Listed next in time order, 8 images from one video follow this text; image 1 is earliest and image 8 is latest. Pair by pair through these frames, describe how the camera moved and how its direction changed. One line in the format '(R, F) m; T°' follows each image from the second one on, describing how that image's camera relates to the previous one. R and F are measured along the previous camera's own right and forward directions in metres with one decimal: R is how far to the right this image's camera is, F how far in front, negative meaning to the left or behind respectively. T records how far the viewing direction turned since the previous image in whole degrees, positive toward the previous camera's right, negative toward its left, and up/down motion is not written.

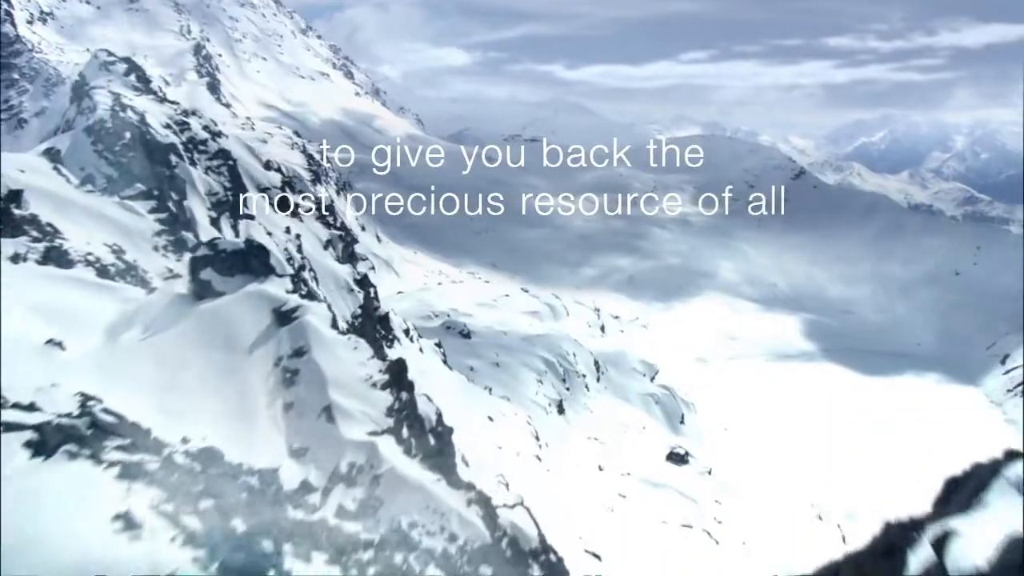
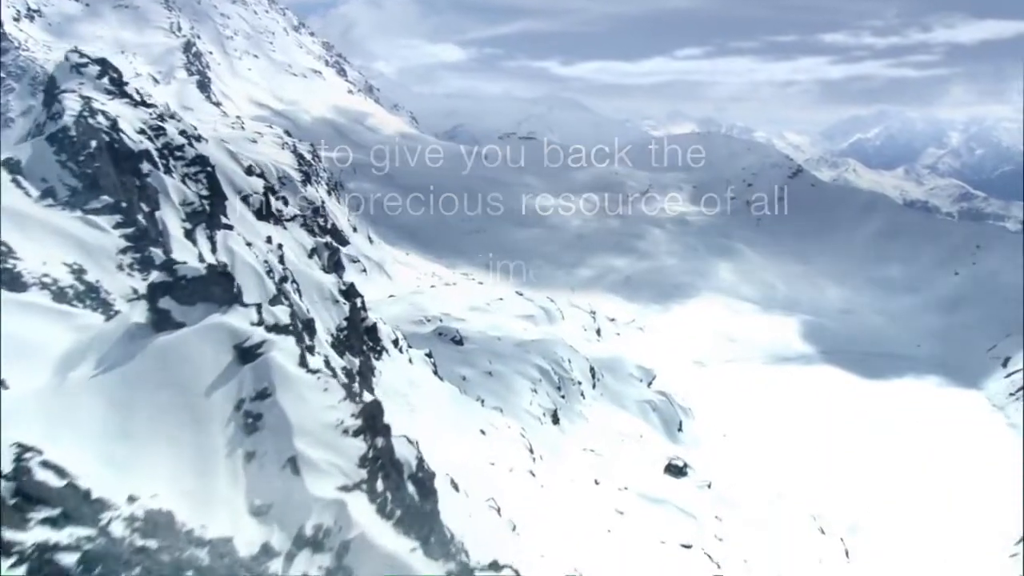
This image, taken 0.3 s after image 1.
(+0.2, +3.0) m; 0°
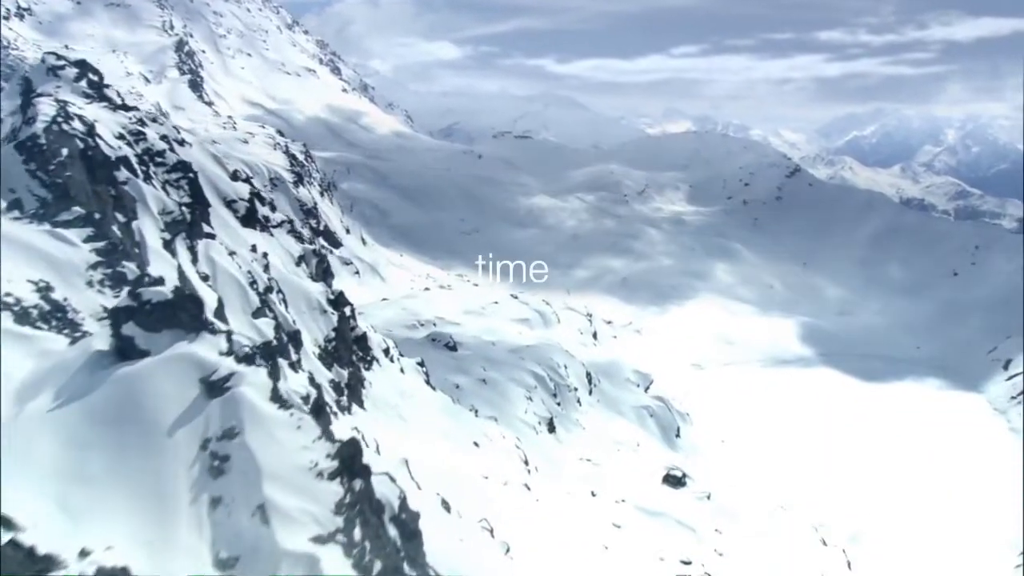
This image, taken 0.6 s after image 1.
(+0.1, +2.2) m; 0°
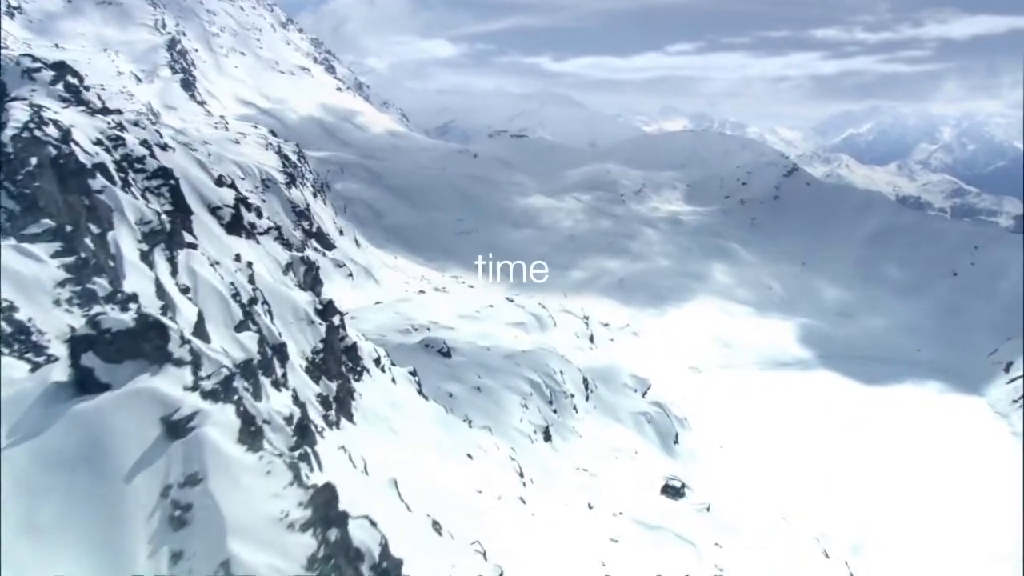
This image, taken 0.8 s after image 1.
(+0.1, +2.2) m; 0°
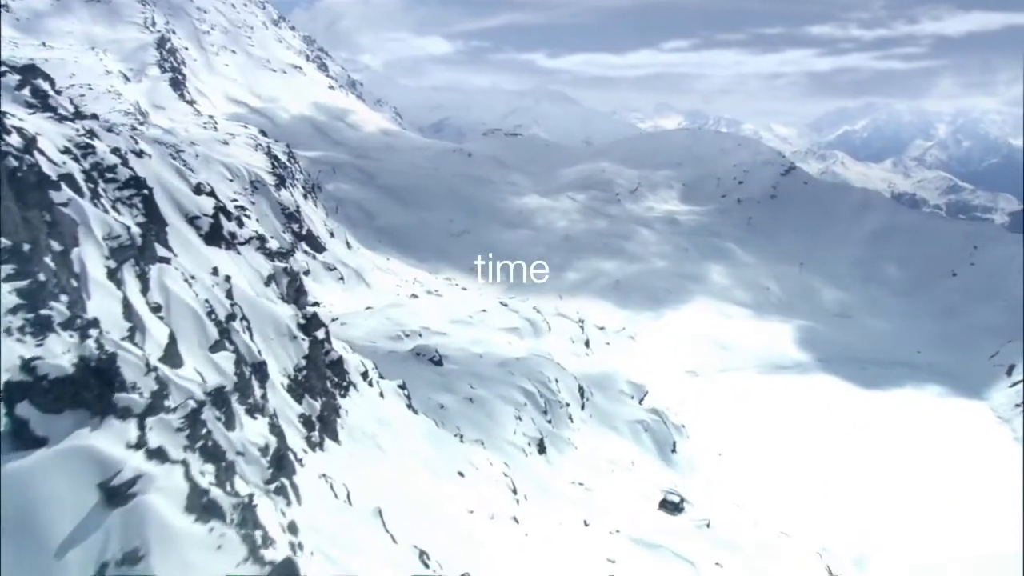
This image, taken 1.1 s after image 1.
(+0.2, +2.9) m; 0°
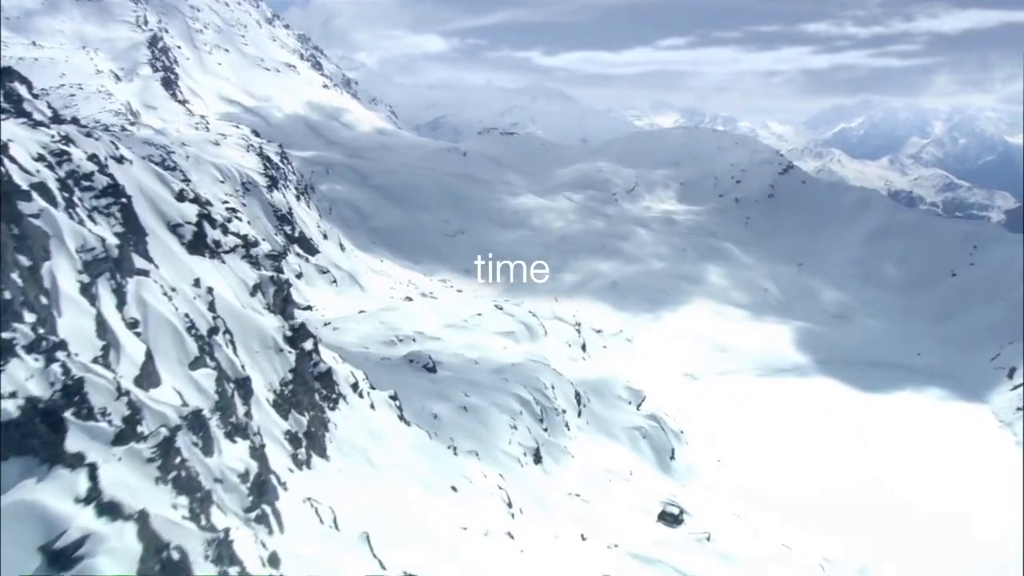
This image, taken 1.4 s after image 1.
(+0.1, +2.2) m; 0°
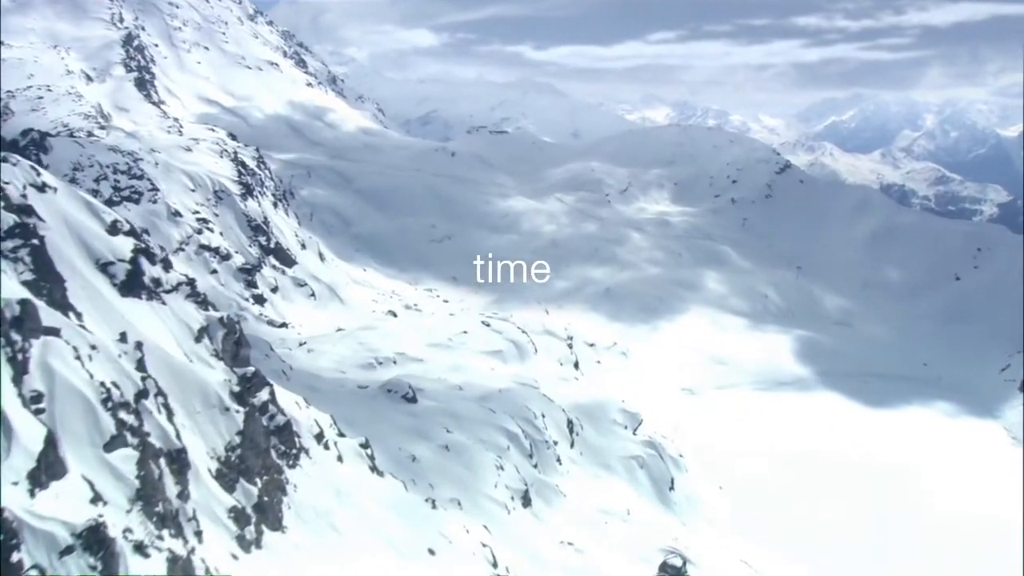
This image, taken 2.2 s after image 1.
(+0.4, +8.0) m; 0°
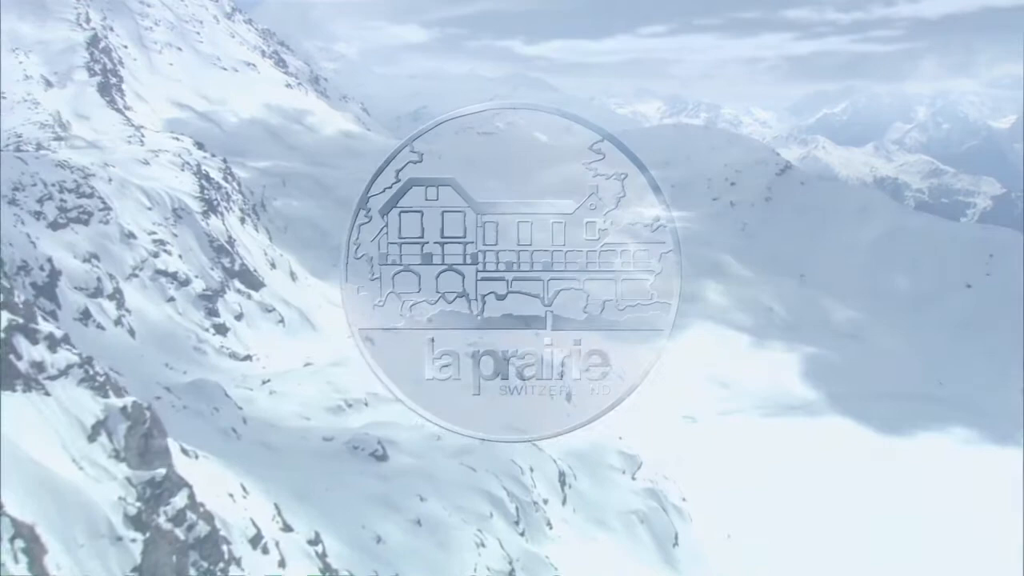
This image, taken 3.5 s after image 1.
(+0.7, +11.5) m; 0°
